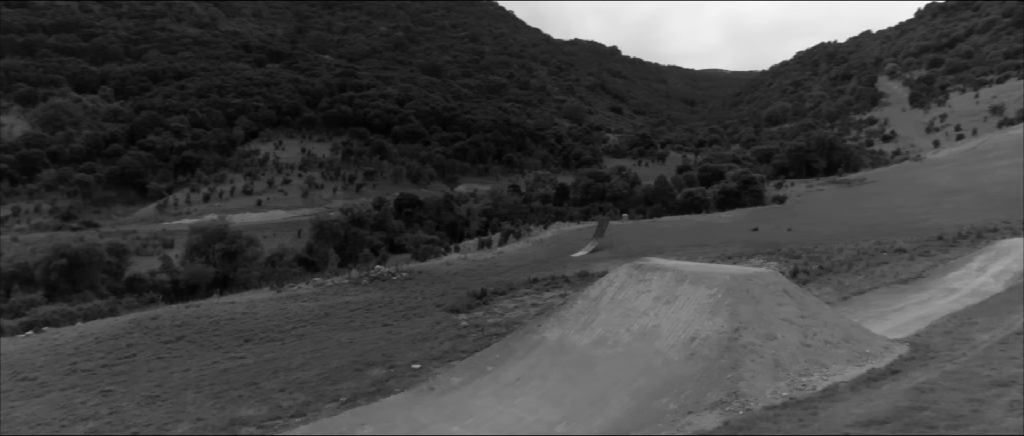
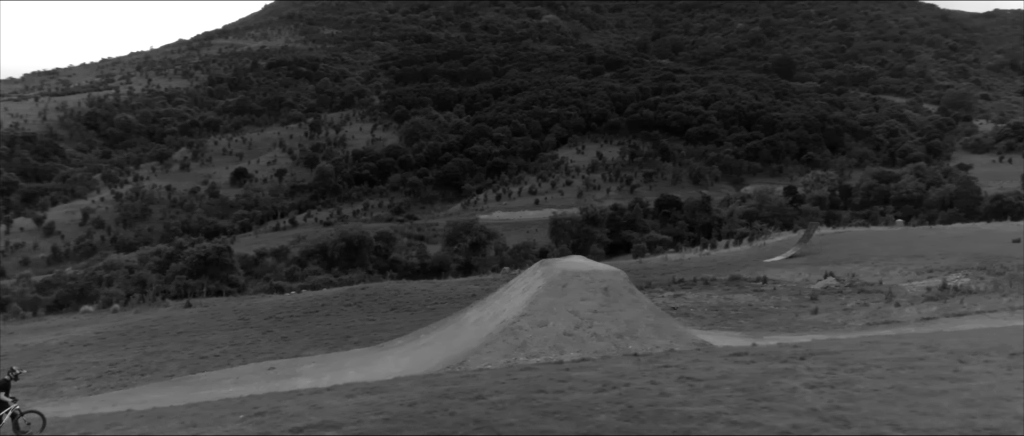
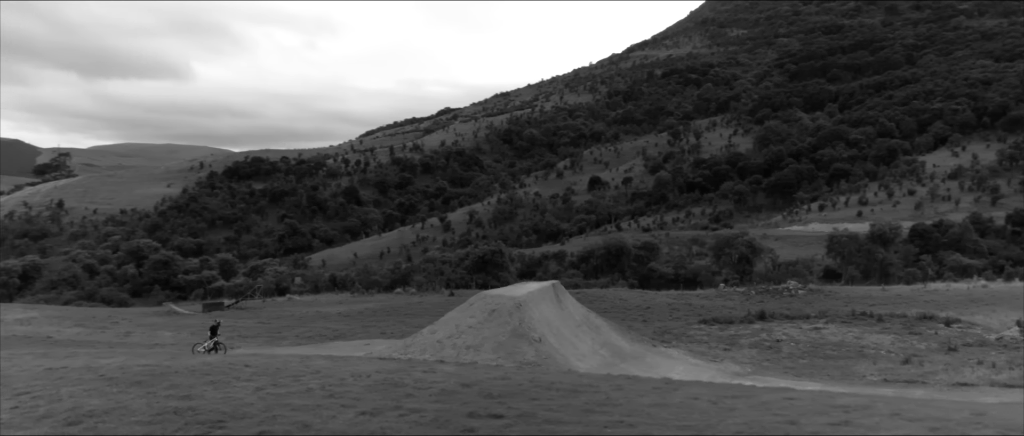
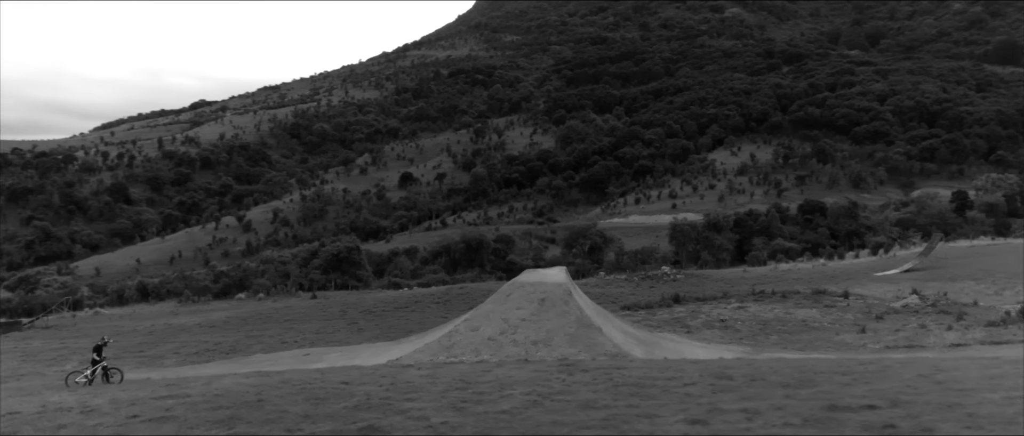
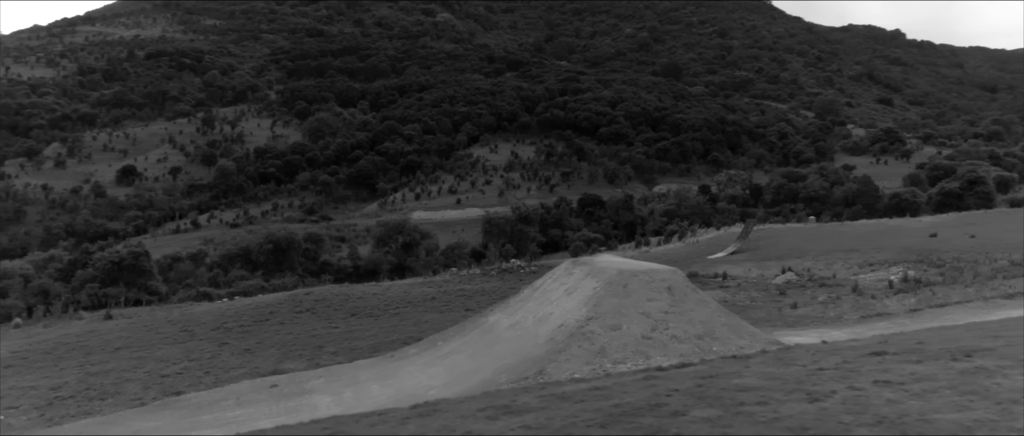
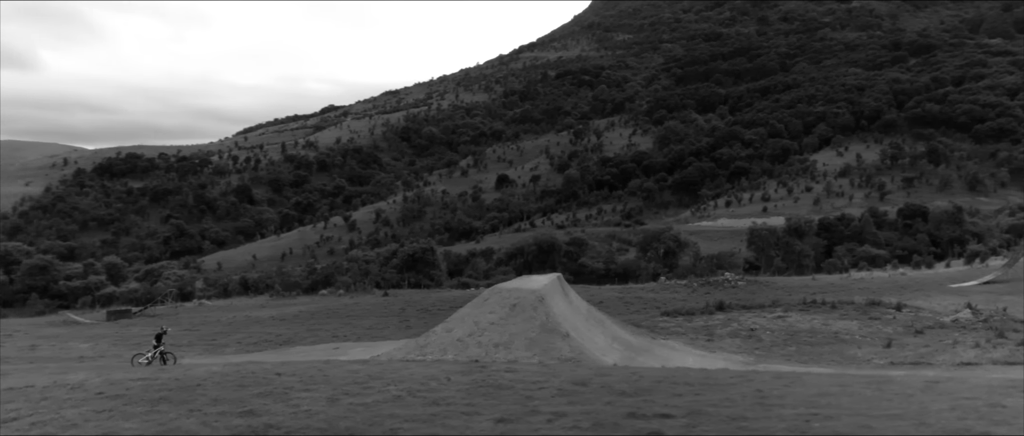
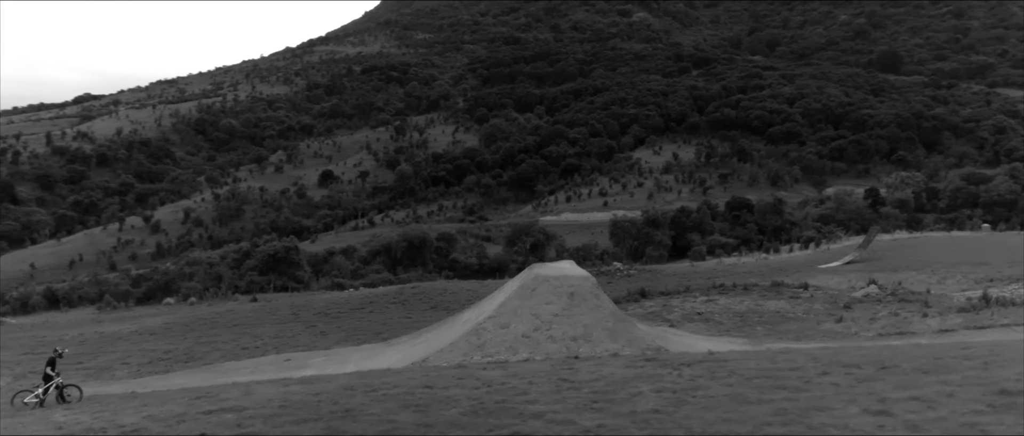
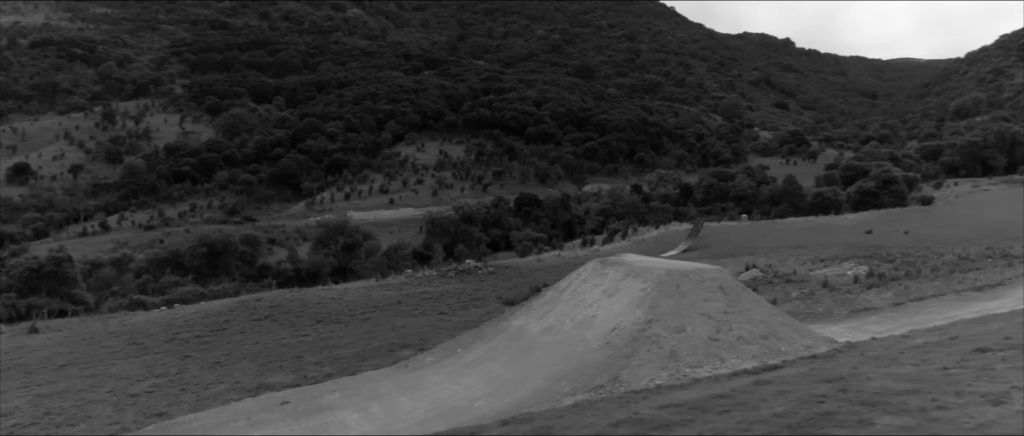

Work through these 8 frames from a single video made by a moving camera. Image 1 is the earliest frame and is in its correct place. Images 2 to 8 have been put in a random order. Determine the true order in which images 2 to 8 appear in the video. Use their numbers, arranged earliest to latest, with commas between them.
8, 5, 2, 7, 4, 6, 3
